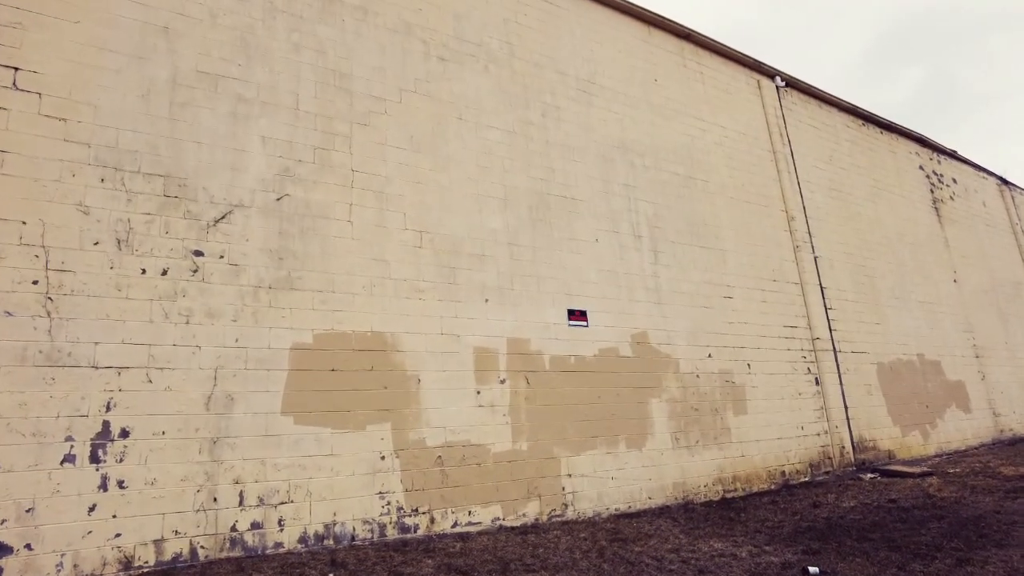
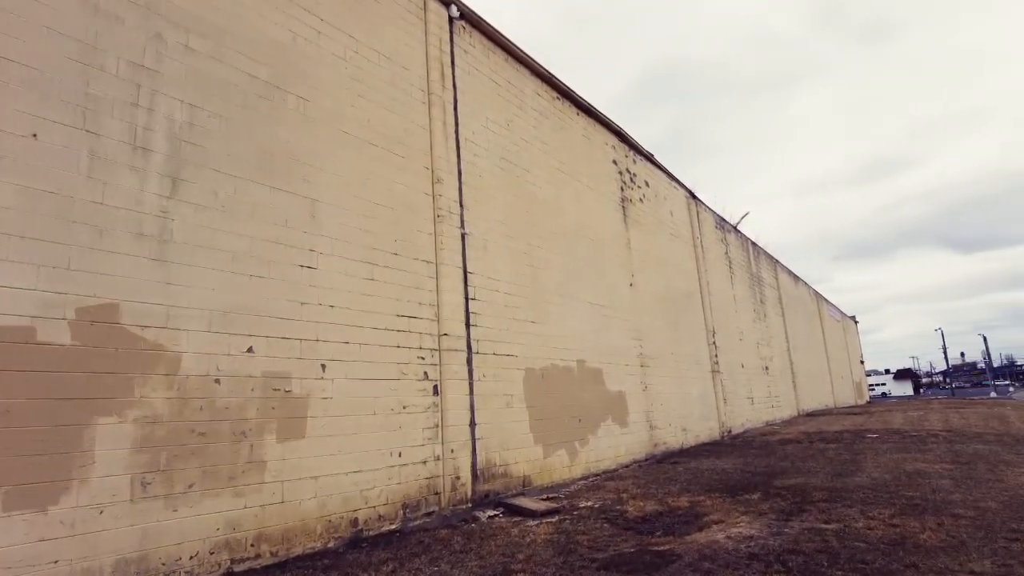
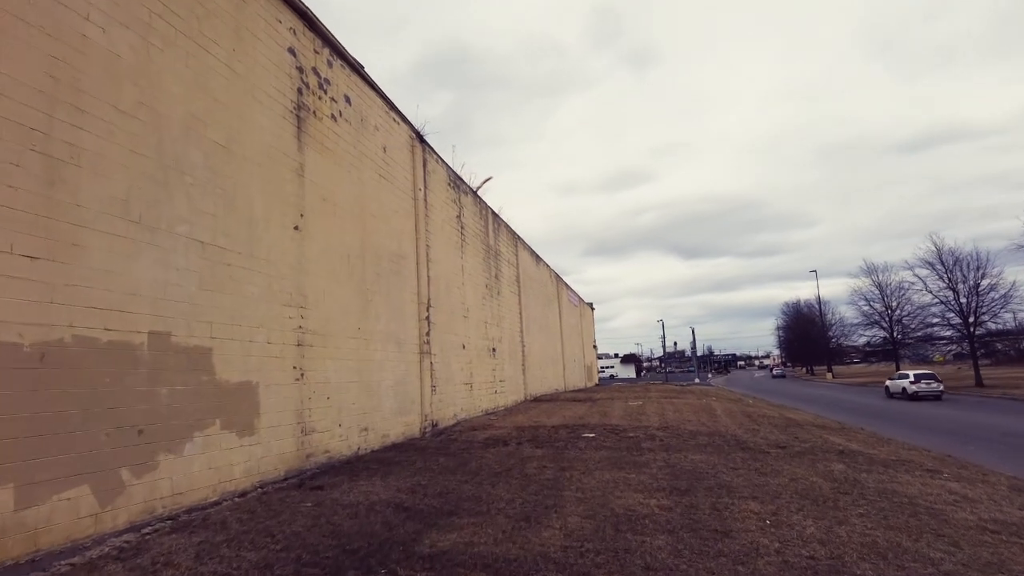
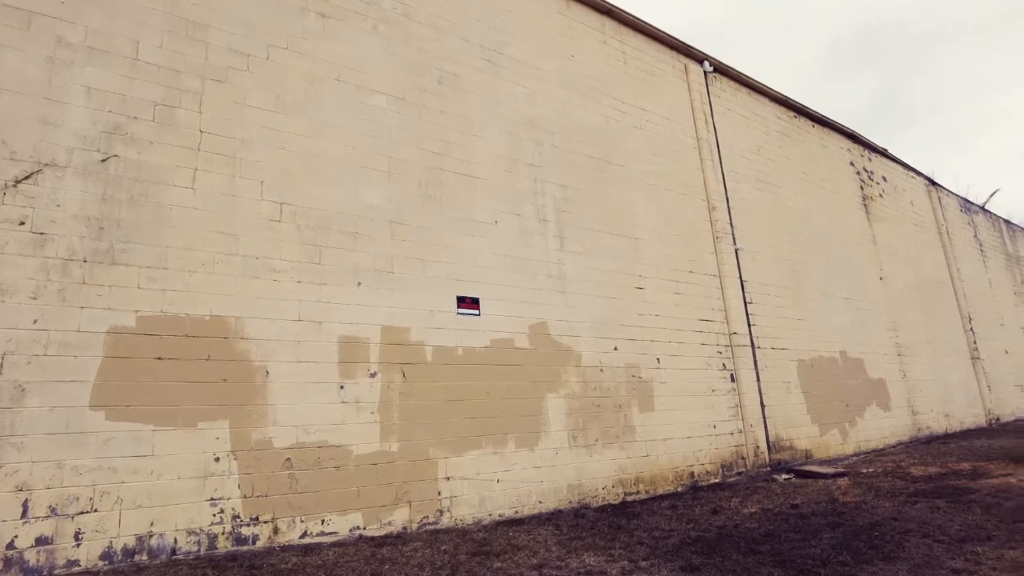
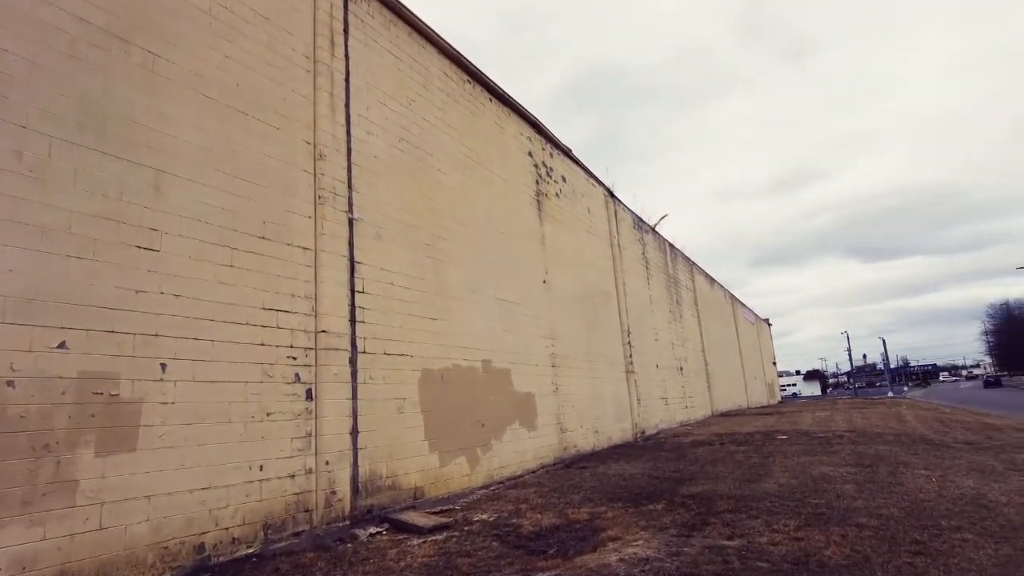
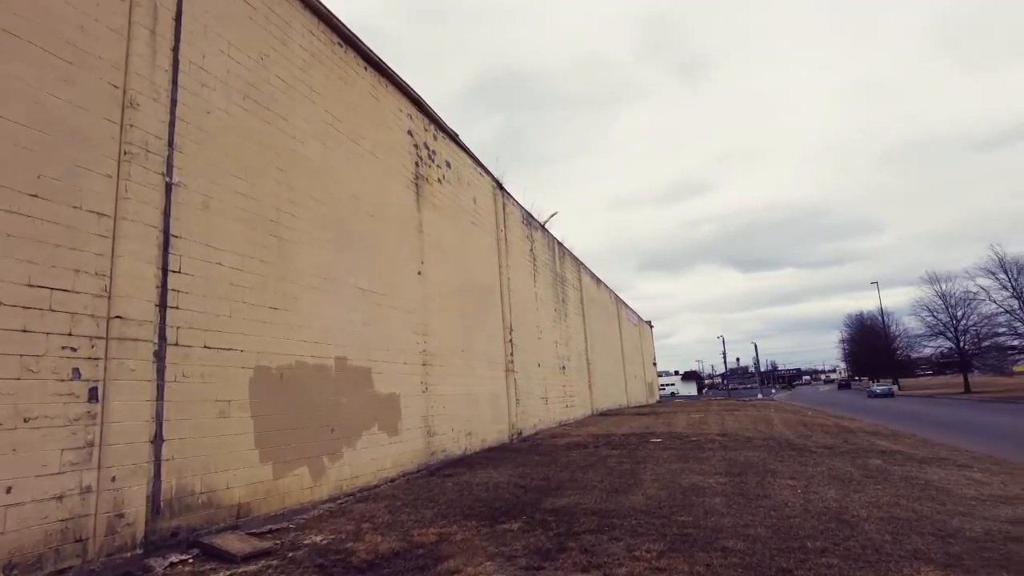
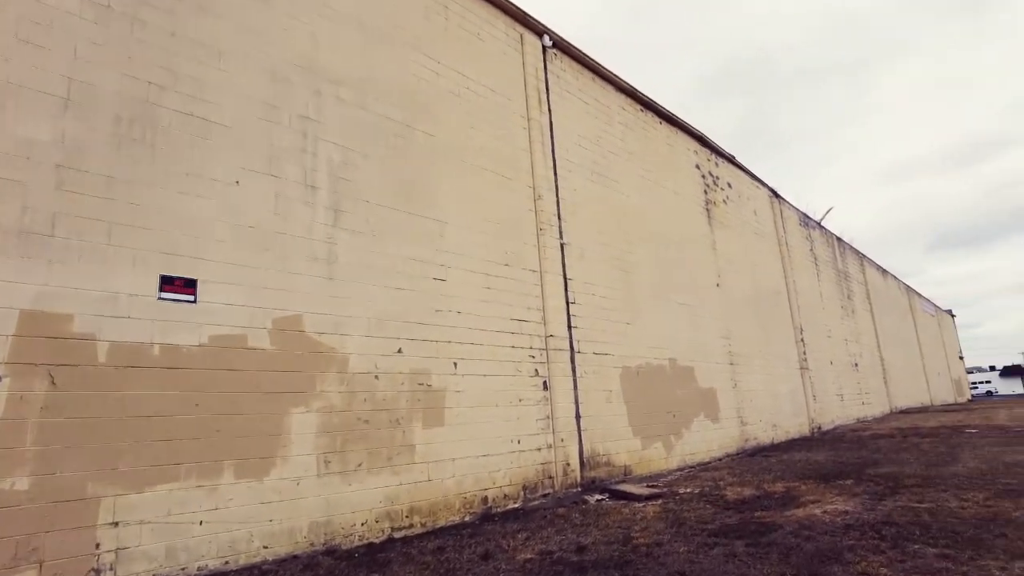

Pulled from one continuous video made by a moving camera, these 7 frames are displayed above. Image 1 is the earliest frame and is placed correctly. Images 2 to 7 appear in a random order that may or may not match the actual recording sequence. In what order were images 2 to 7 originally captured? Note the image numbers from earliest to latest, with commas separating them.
4, 7, 2, 5, 6, 3
